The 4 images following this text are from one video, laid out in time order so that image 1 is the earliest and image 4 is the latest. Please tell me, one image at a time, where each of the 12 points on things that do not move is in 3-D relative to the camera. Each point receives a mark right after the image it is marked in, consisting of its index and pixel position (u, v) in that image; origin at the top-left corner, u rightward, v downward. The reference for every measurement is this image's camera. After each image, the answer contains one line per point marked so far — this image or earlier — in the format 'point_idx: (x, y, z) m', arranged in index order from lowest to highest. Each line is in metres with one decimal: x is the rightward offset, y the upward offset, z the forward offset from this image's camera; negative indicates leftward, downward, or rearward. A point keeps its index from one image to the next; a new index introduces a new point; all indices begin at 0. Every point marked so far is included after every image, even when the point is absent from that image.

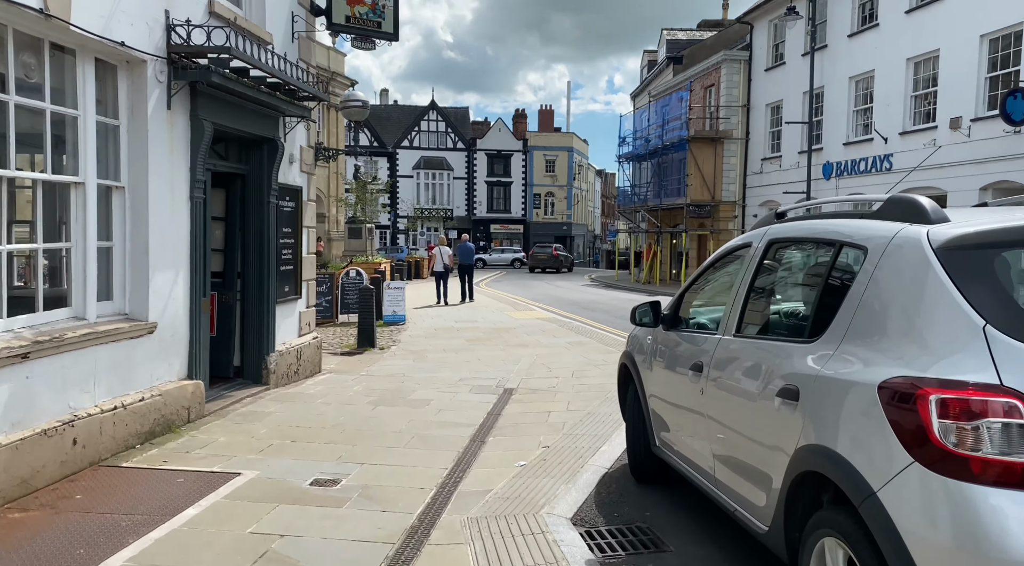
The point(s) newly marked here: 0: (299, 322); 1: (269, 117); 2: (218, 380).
0: (-2.4, -0.4, +8.7) m
1: (-2.4, +1.6, +7.6) m
2: (-2.9, -1.0, +7.8) m
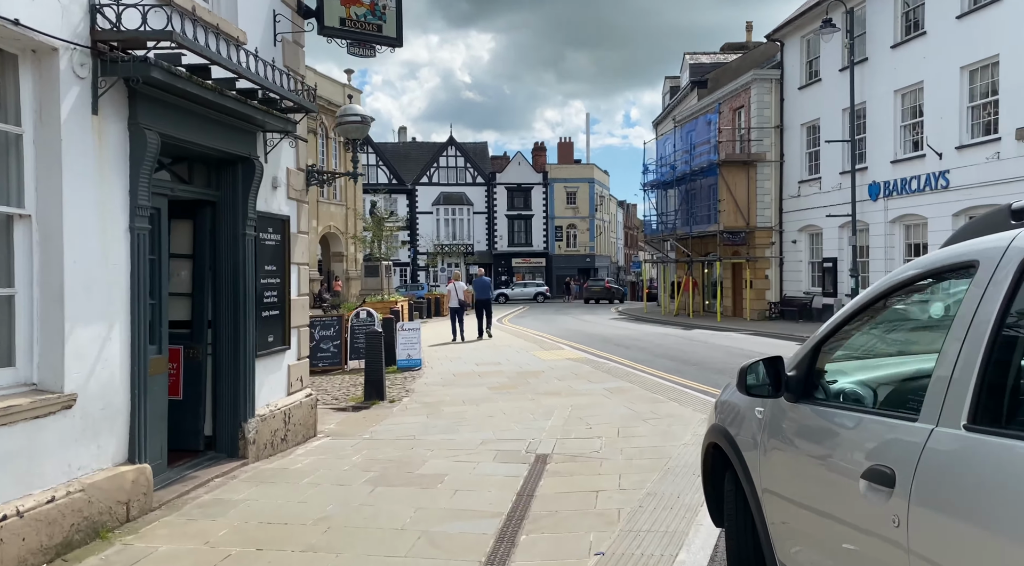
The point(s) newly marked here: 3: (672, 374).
0: (-2.1, -0.9, +7.2) m
1: (-2.2, +1.2, +6.3) m
2: (-2.7, -1.4, +6.4) m
3: (+2.4, -1.4, +11.7) m
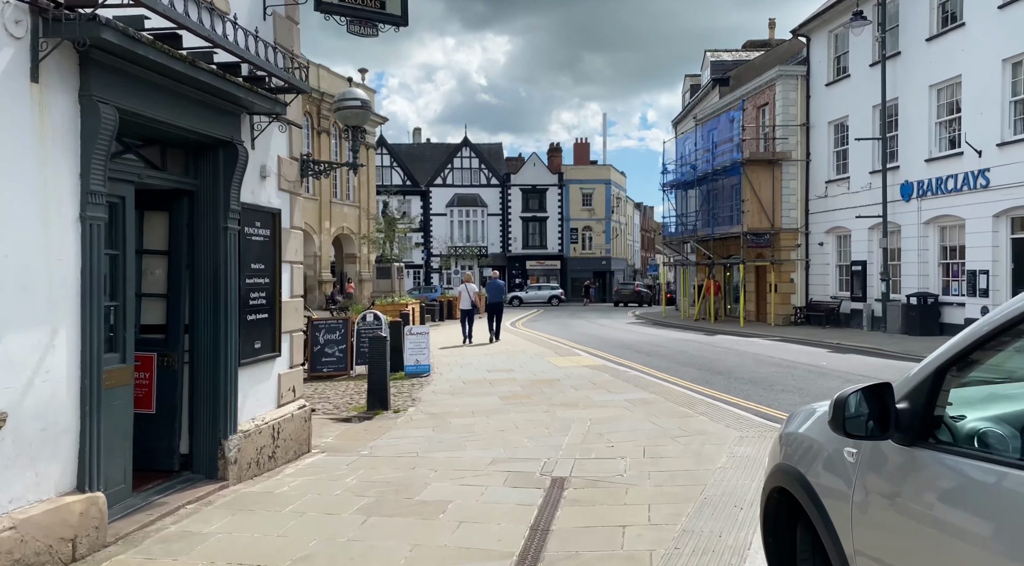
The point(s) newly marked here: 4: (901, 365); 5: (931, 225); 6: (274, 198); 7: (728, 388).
0: (-2.0, -0.9, +6.5) m
1: (-2.0, +1.2, +5.6) m
2: (-2.6, -1.4, +5.7) m
3: (+2.6, -1.4, +10.9) m
4: (+6.4, -1.3, +12.8) m
5: (+10.5, +1.5, +19.6) m
6: (-2.0, +0.7, +6.5) m
7: (+2.9, -1.4, +10.5) m
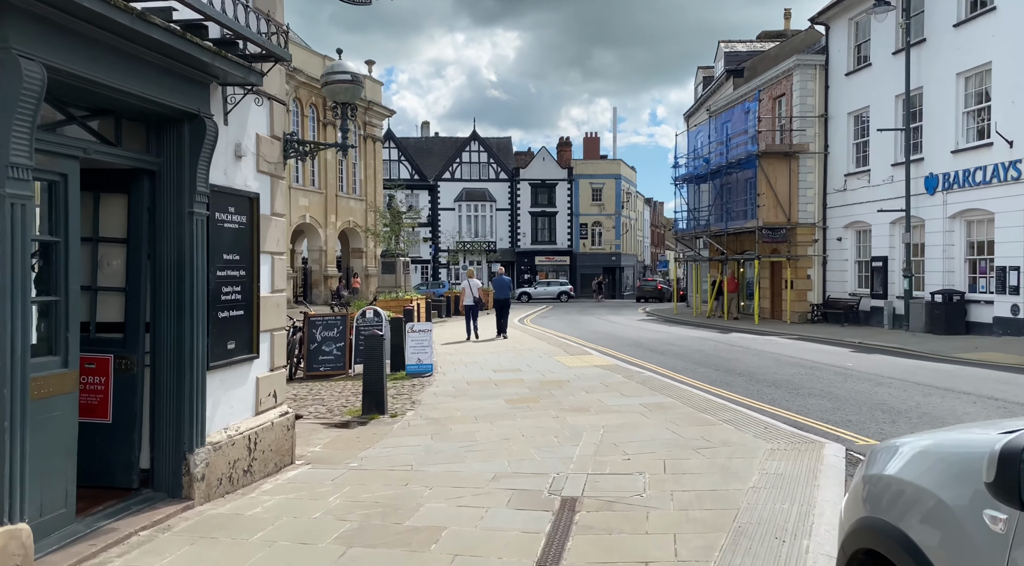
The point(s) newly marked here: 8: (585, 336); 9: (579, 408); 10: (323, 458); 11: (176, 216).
0: (-1.9, -0.8, +5.9) m
1: (-2.0, +1.3, +4.9) m
2: (-2.5, -1.3, +5.0) m
3: (+2.7, -1.3, +10.2) m
4: (+6.5, -1.3, +12.1) m
5: (+10.7, +1.5, +18.8) m
6: (-1.9, +0.8, +5.8) m
7: (+3.0, -1.4, +9.8) m
8: (+1.8, -1.3, +19.4) m
9: (+0.7, -1.4, +8.6) m
10: (-1.6, -1.5, +6.7) m
11: (-2.1, +0.4, +4.9) m
